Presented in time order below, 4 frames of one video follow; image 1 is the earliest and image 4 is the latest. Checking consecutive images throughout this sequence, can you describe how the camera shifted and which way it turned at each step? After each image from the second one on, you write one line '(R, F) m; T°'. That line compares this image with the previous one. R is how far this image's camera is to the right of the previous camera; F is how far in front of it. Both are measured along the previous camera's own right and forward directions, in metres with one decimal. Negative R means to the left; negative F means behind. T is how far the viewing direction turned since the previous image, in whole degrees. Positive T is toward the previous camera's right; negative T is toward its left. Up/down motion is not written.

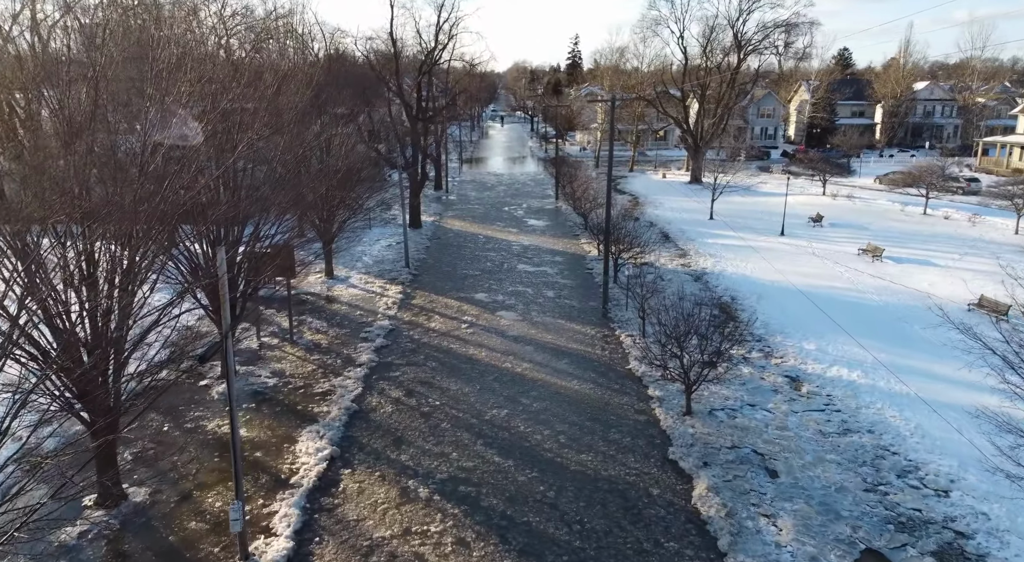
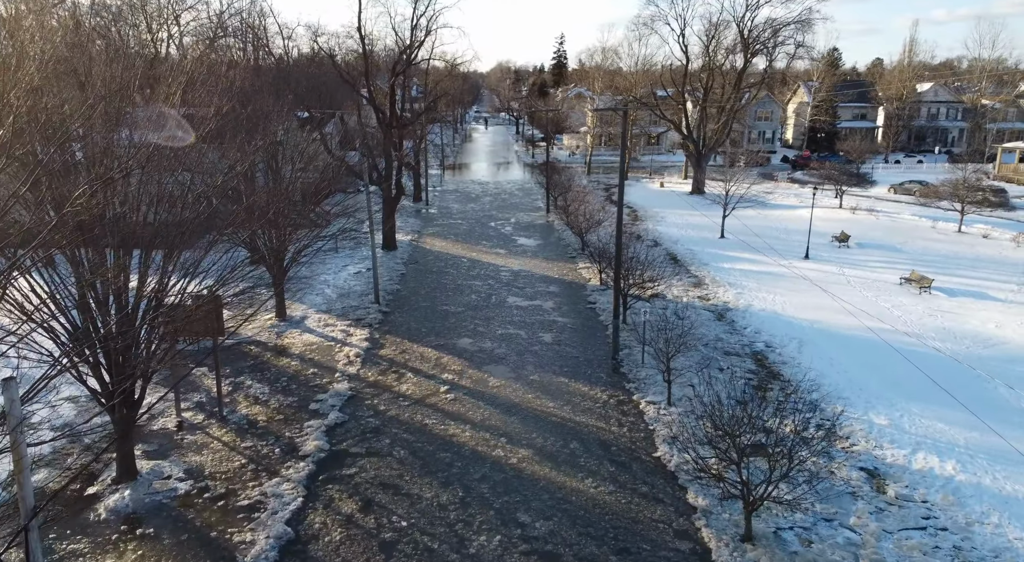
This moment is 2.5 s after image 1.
(-0.1, +2.9) m; +1°
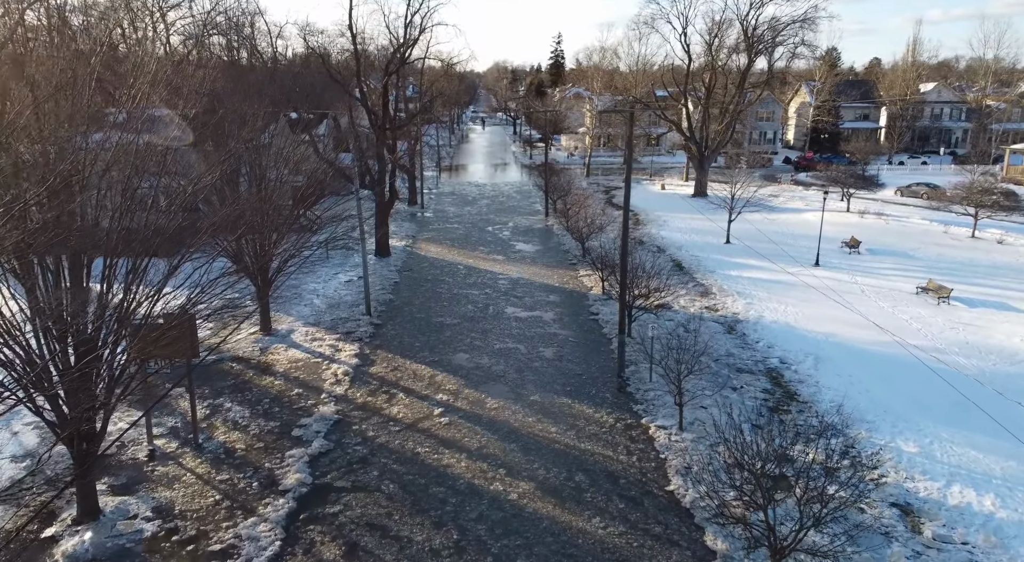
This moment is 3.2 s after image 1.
(0.0, +0.8) m; 0°
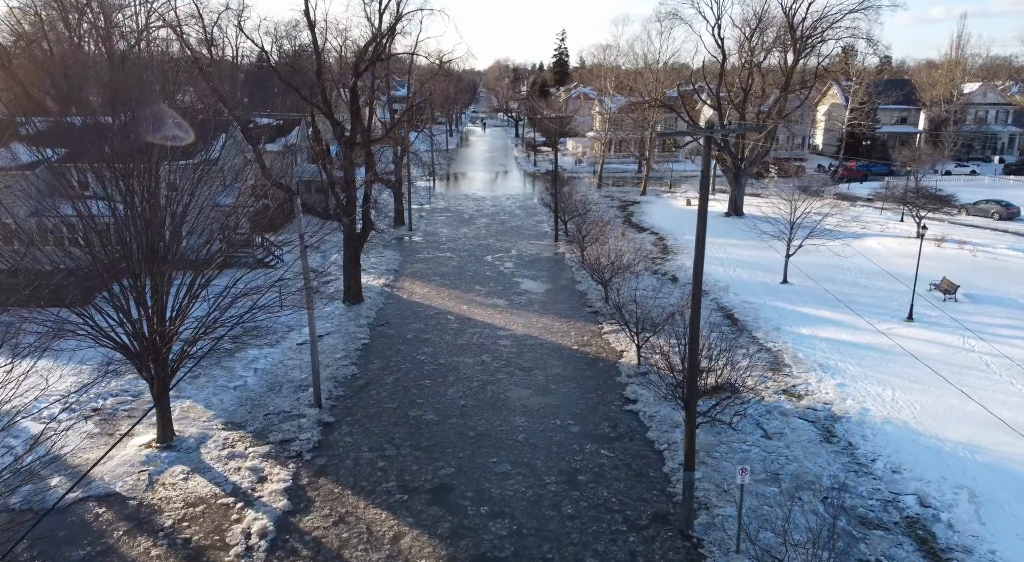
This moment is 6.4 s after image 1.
(-0.1, +4.2) m; 0°
